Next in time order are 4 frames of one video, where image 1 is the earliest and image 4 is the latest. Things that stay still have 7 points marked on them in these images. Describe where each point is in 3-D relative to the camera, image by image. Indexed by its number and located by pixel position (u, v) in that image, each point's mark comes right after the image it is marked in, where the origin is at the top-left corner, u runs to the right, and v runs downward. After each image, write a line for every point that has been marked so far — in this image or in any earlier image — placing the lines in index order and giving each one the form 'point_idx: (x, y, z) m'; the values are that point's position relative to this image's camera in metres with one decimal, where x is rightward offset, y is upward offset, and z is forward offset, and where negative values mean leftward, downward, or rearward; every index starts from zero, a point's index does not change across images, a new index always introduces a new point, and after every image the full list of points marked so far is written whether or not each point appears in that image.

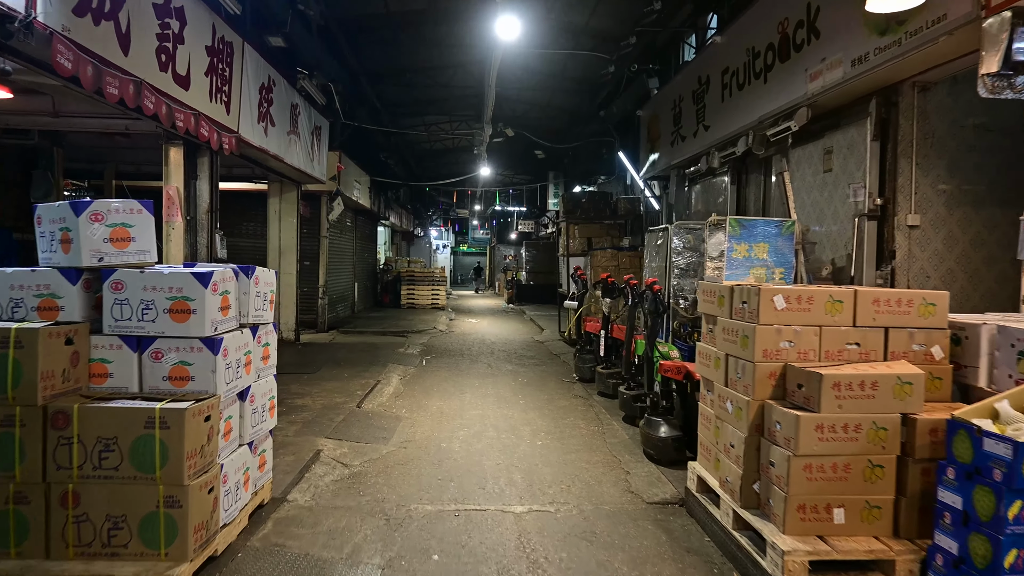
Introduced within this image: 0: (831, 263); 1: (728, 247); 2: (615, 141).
0: (+2.0, +0.2, +5.4) m
1: (+1.2, +0.2, +4.9) m
2: (+1.6, +2.2, +12.9) m
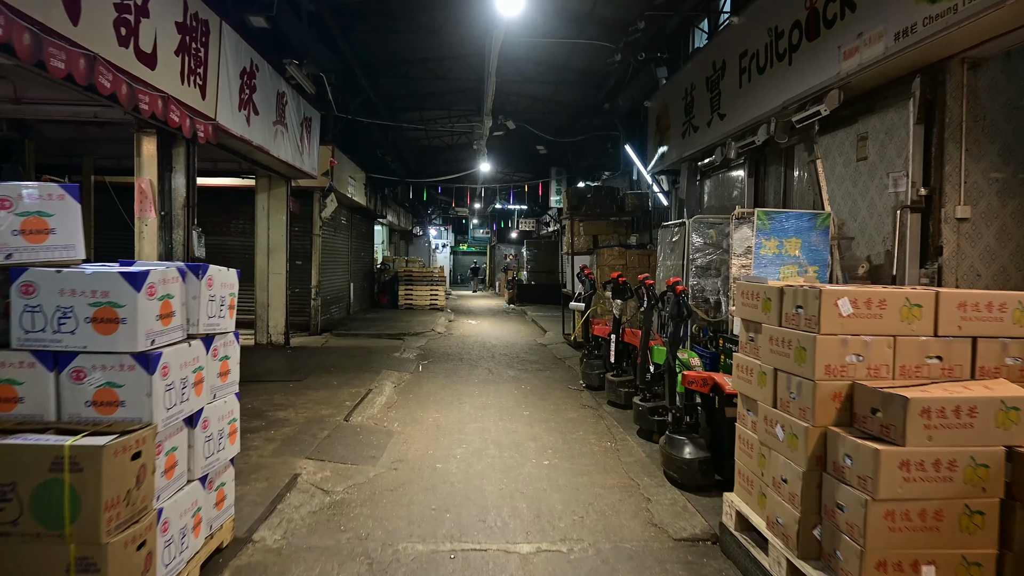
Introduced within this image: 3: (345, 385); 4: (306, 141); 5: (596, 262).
0: (+2.0, +0.2, +4.9) m
1: (+1.3, +0.2, +4.4) m
2: (+1.6, +2.2, +12.4) m
3: (-1.2, -0.7, +6.3) m
4: (-2.1, +1.5, +8.7) m
5: (+0.9, +0.3, +9.1) m
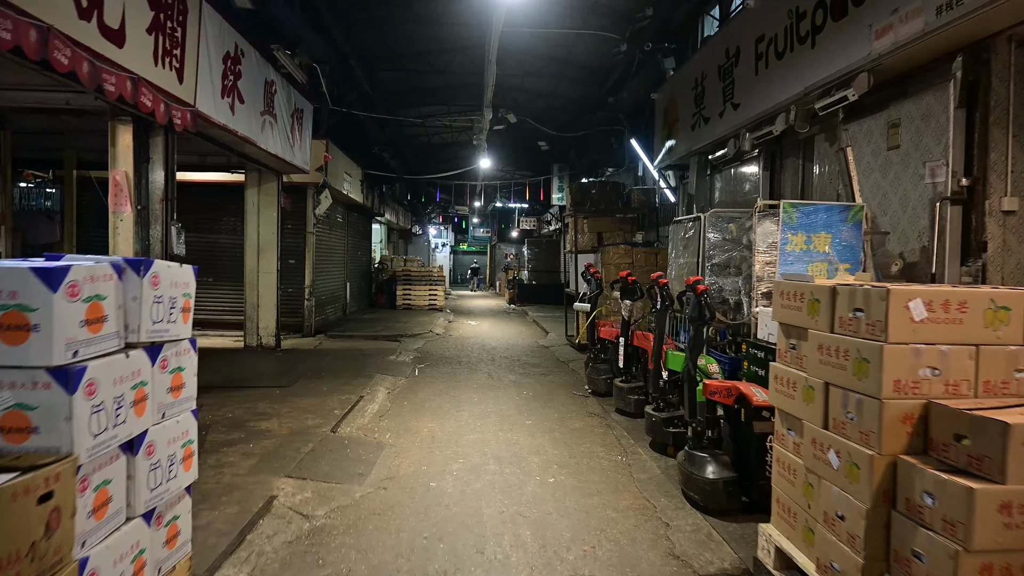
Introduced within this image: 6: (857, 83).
0: (+2.0, +0.2, +4.5) m
1: (+1.3, +0.2, +4.0) m
2: (+1.6, +2.2, +12.0) m
3: (-1.2, -0.7, +5.9) m
4: (-2.1, +1.5, +8.3) m
5: (+0.9, +0.3, +8.7) m
6: (+1.9, +1.1, +4.7) m
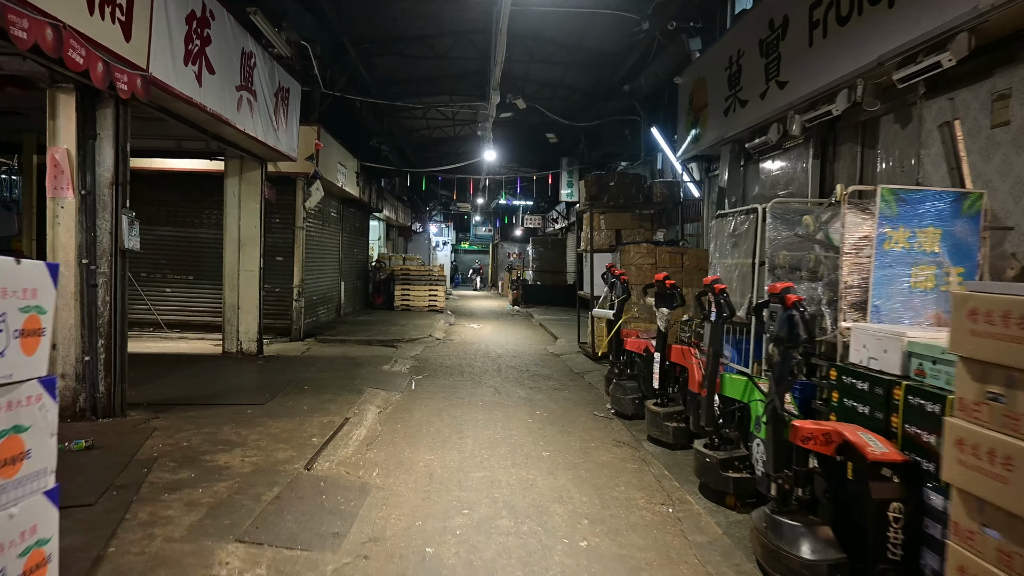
0: (+2.1, +0.1, +3.6) m
1: (+1.3, +0.2, +3.1) m
2: (+1.7, +2.2, +11.1) m
3: (-1.1, -0.7, +5.0) m
4: (-2.0, +1.5, +7.5) m
5: (+1.0, +0.3, +7.8) m
6: (+2.0, +1.1, +3.8) m
